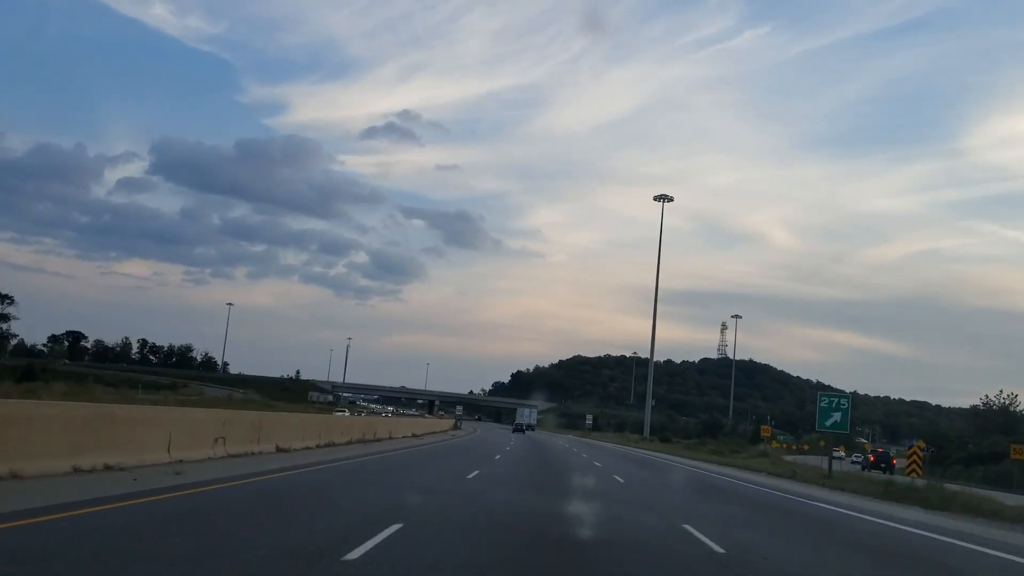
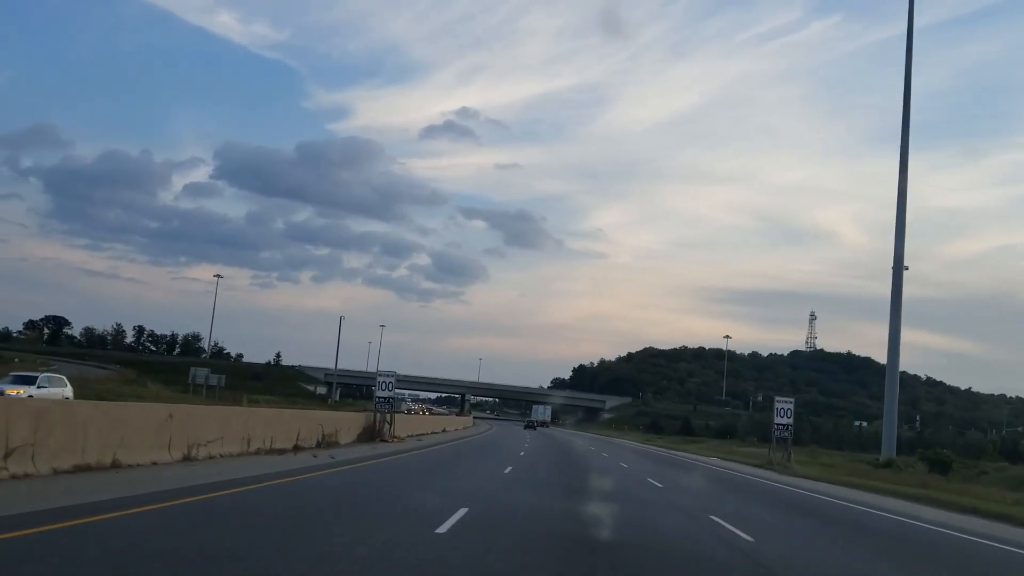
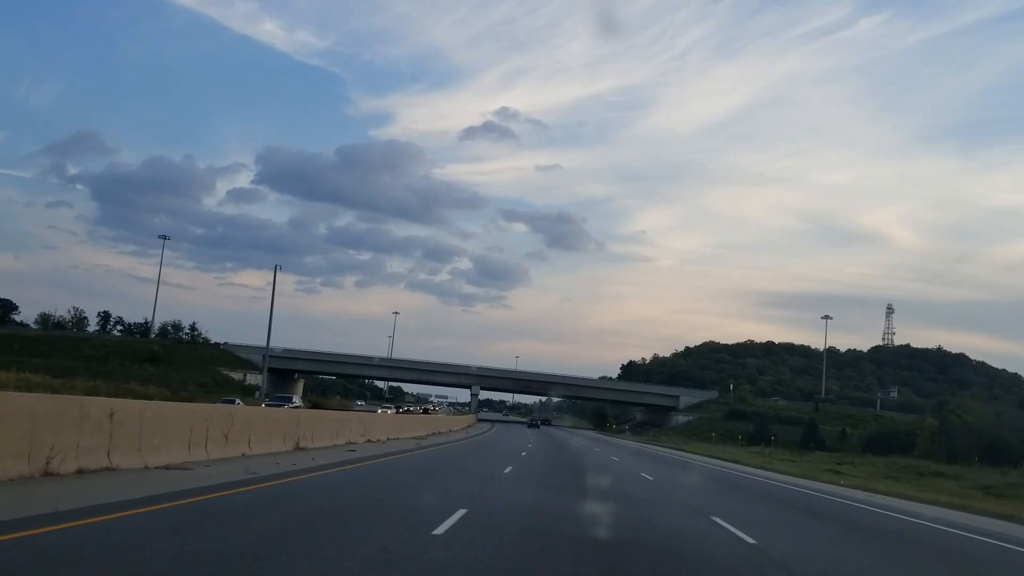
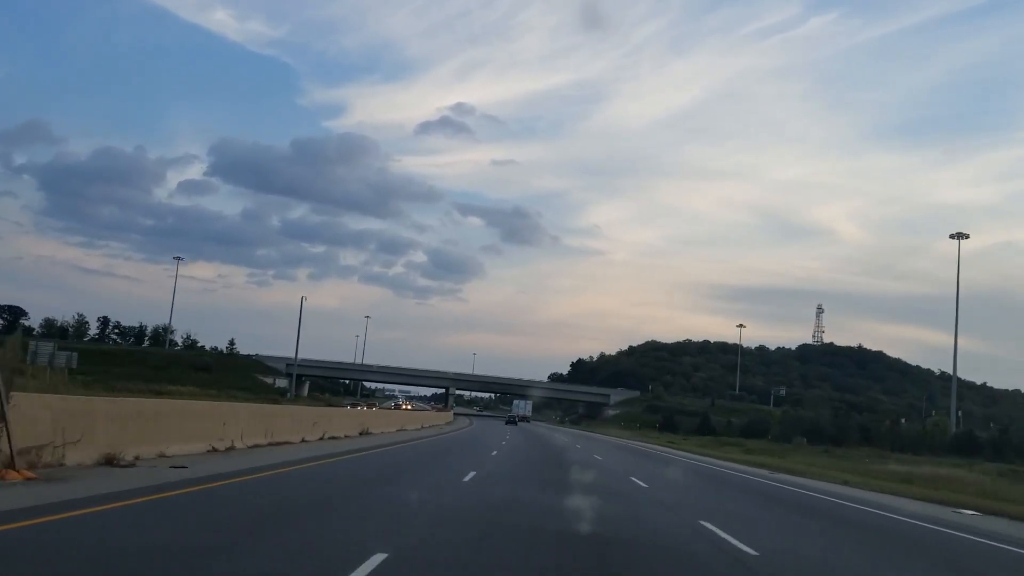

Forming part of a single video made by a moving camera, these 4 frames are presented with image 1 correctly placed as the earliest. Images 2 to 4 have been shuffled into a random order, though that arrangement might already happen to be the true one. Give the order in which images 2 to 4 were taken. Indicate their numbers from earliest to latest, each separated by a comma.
2, 4, 3
